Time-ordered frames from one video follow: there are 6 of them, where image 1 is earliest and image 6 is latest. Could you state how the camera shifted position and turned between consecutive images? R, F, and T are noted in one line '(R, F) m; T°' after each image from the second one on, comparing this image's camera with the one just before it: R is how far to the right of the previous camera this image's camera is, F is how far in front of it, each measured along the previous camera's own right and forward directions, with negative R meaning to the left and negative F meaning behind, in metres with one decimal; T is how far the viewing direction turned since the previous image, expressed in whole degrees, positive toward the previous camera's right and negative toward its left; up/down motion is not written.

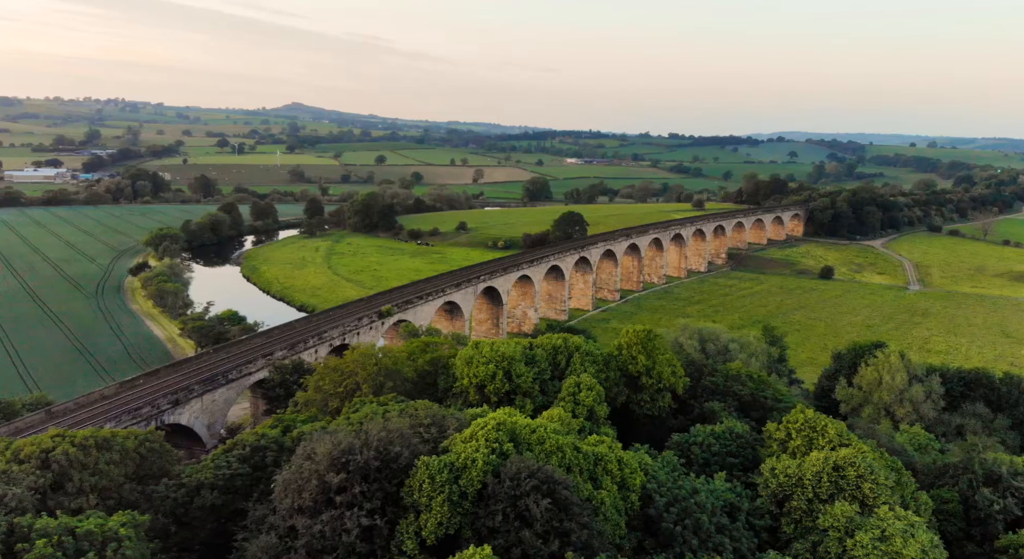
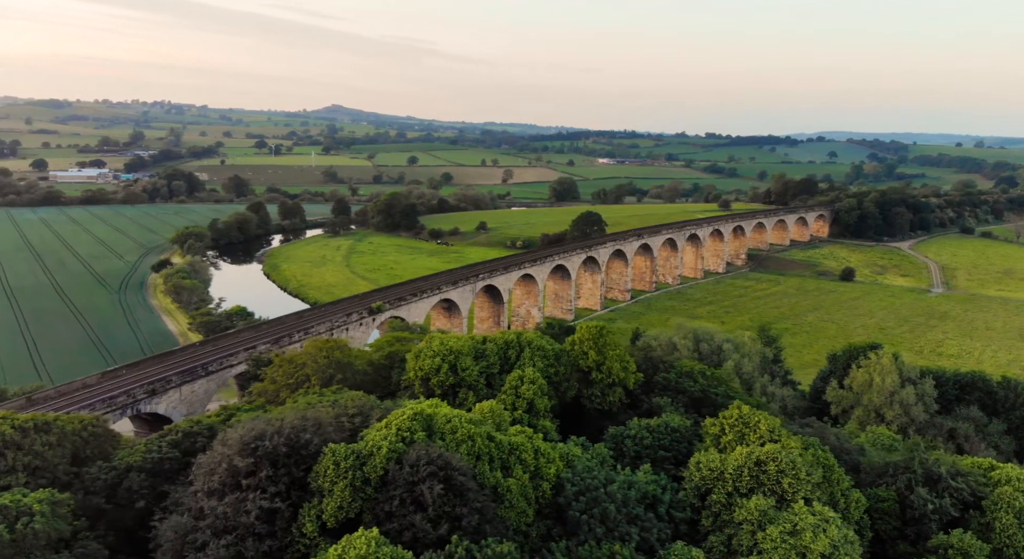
(+1.6, -0.2) m; -2°
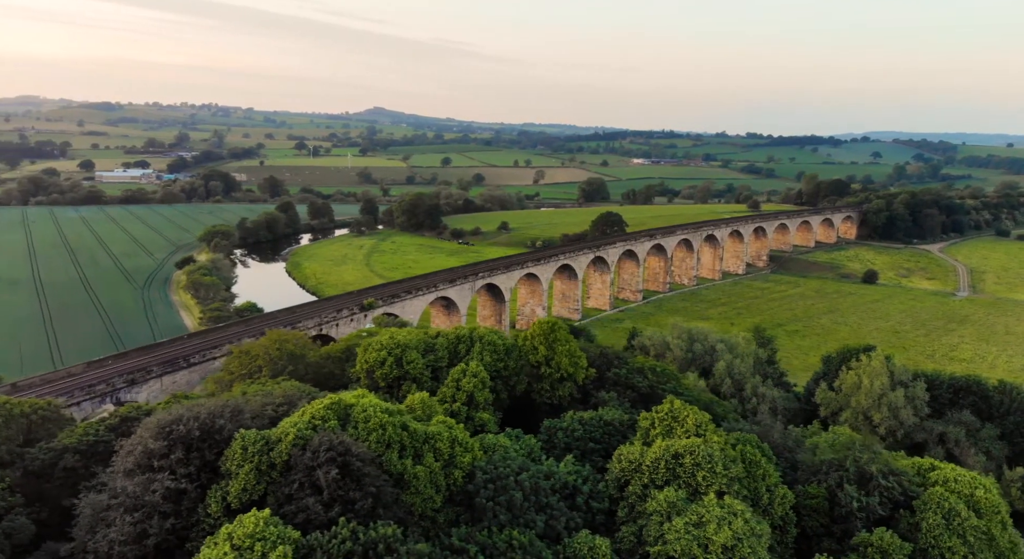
(+1.7, -0.2) m; -2°
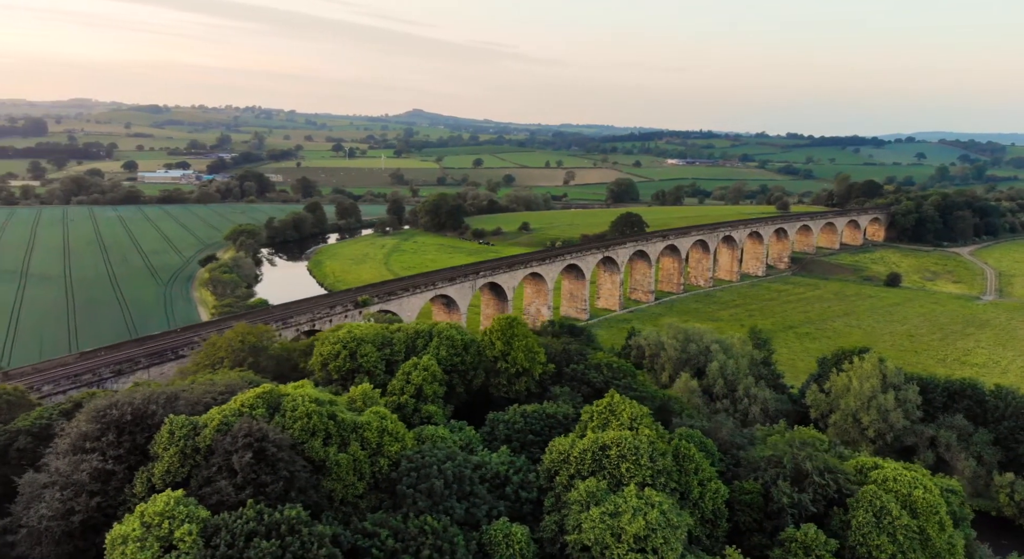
(+1.6, -0.2) m; -2°
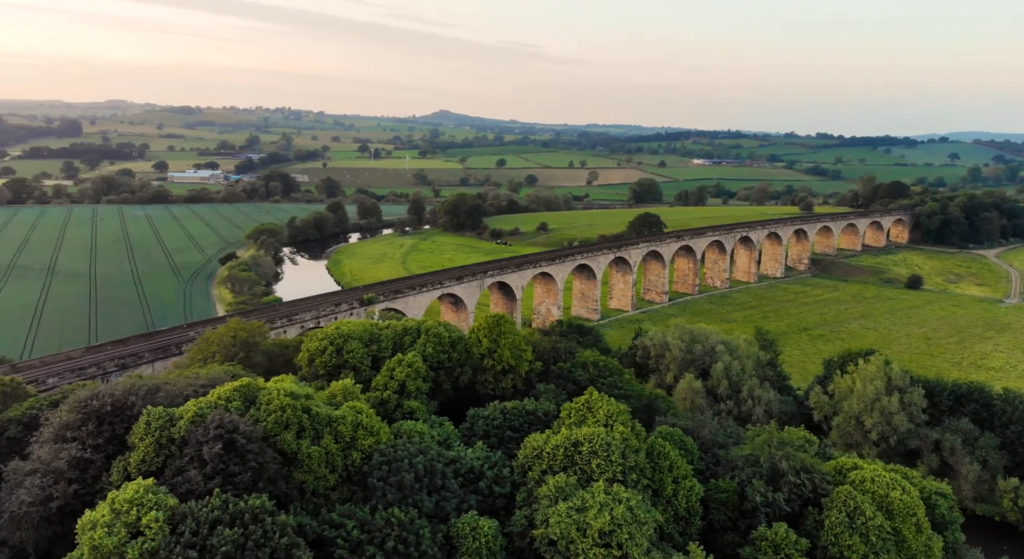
(+0.8, -0.1) m; -2°
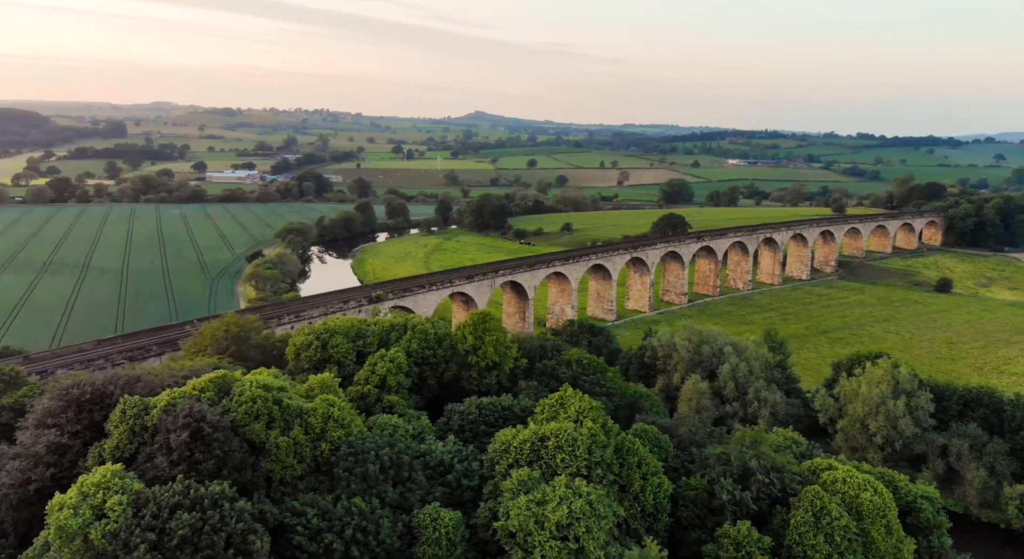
(+1.0, -0.2) m; -2°
